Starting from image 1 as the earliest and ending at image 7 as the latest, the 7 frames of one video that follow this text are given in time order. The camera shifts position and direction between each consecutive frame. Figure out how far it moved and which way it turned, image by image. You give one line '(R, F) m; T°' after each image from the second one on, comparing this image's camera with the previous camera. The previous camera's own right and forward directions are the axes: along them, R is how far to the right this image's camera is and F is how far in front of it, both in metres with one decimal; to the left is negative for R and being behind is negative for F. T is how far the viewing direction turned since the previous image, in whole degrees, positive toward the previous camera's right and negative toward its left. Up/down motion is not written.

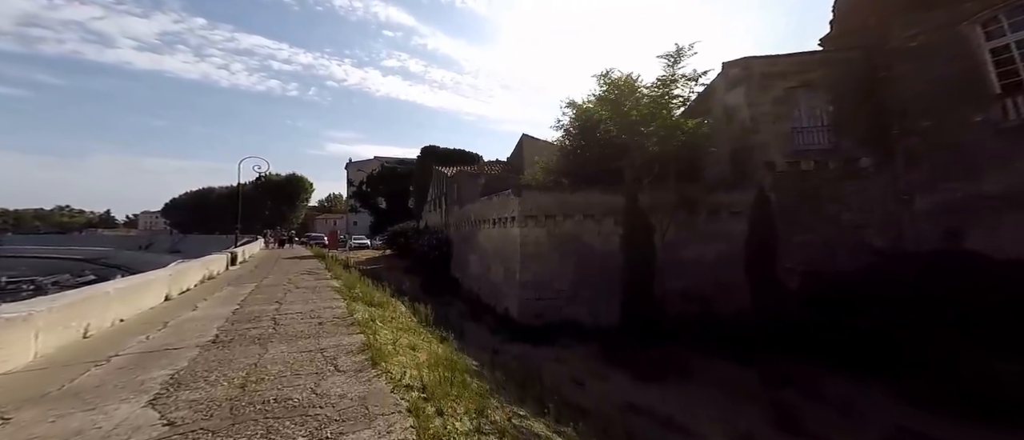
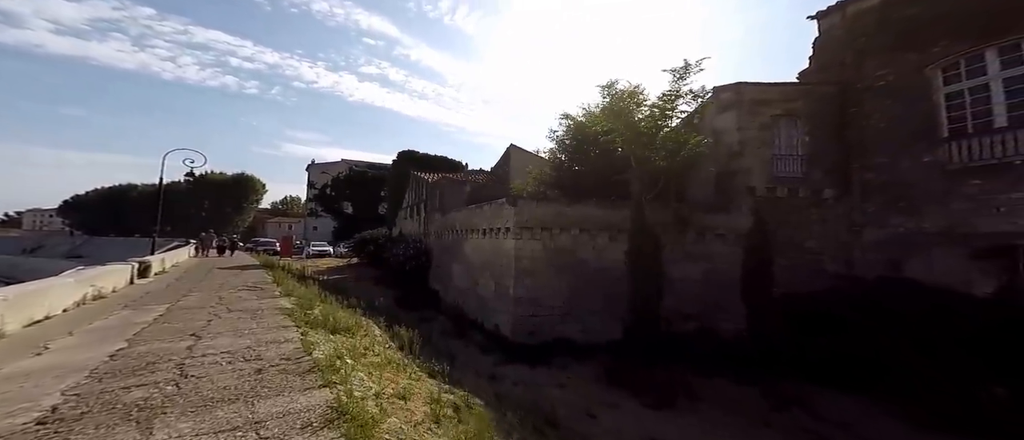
(-0.6, +1.3) m; +5°
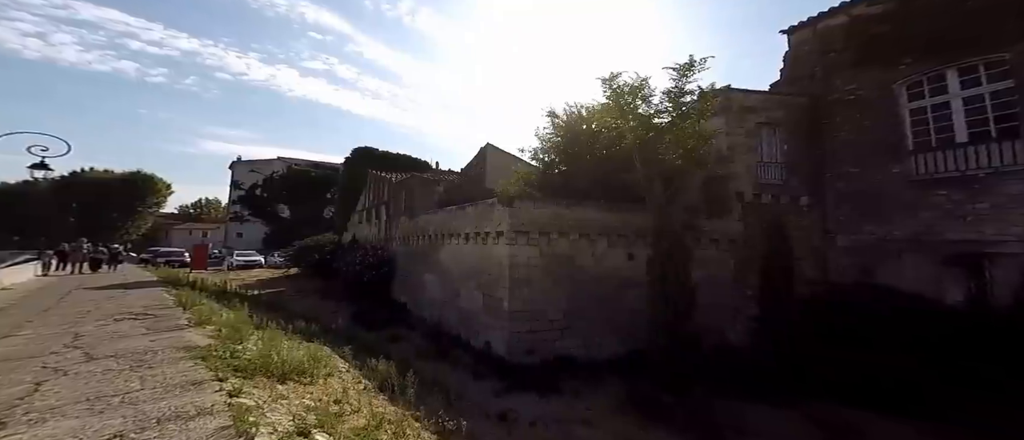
(-1.0, +1.3) m; +8°
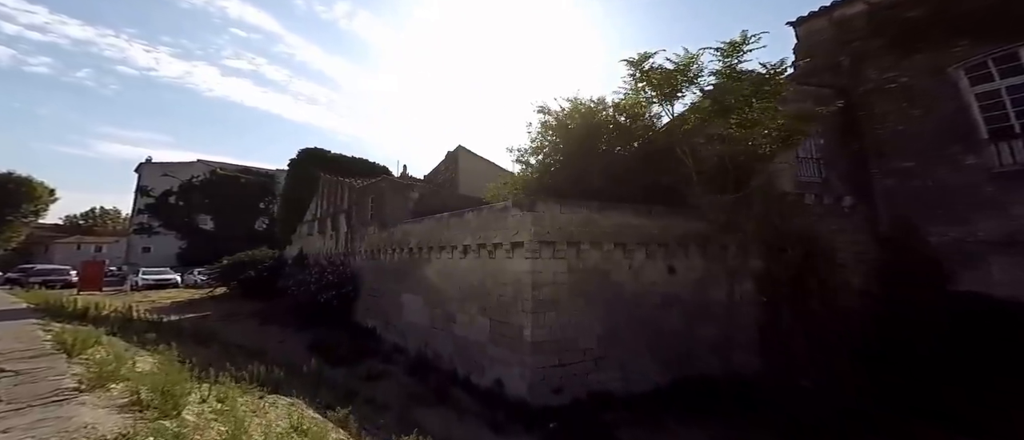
(-1.4, +1.4) m; +9°
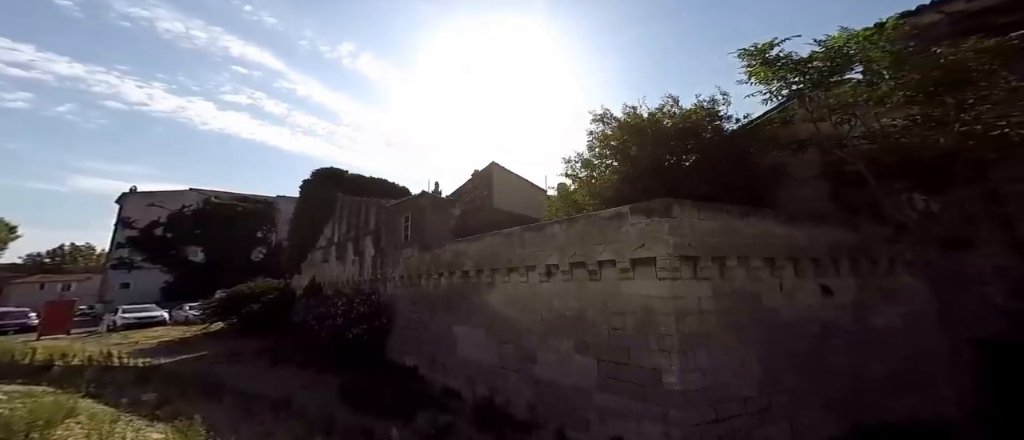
(-2.0, +1.4) m; +1°
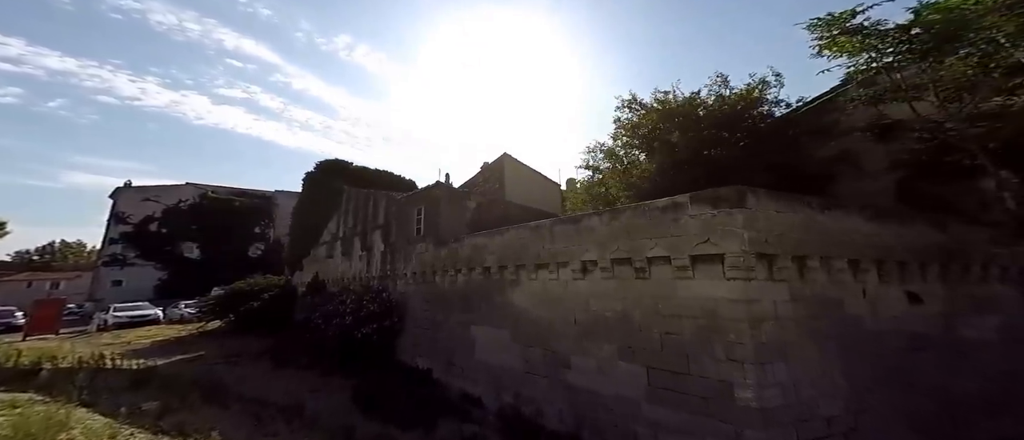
(-0.7, +0.6) m; 0°
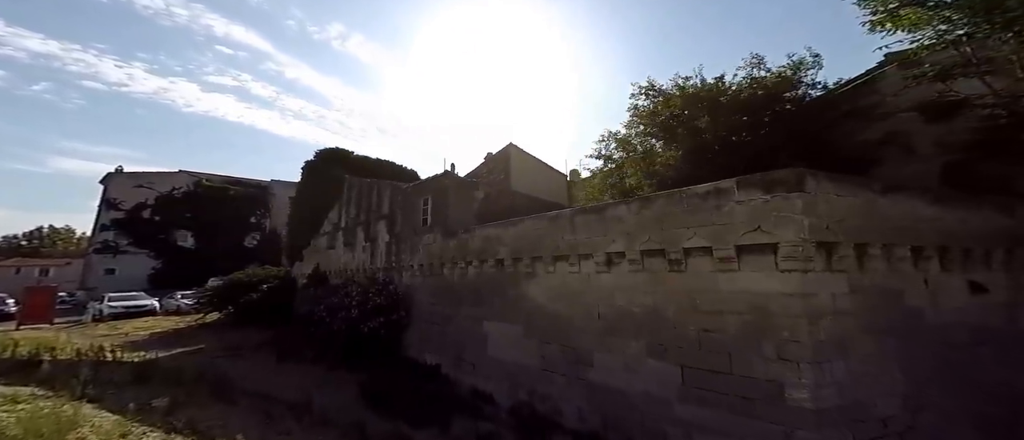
(-0.4, +0.4) m; +1°
